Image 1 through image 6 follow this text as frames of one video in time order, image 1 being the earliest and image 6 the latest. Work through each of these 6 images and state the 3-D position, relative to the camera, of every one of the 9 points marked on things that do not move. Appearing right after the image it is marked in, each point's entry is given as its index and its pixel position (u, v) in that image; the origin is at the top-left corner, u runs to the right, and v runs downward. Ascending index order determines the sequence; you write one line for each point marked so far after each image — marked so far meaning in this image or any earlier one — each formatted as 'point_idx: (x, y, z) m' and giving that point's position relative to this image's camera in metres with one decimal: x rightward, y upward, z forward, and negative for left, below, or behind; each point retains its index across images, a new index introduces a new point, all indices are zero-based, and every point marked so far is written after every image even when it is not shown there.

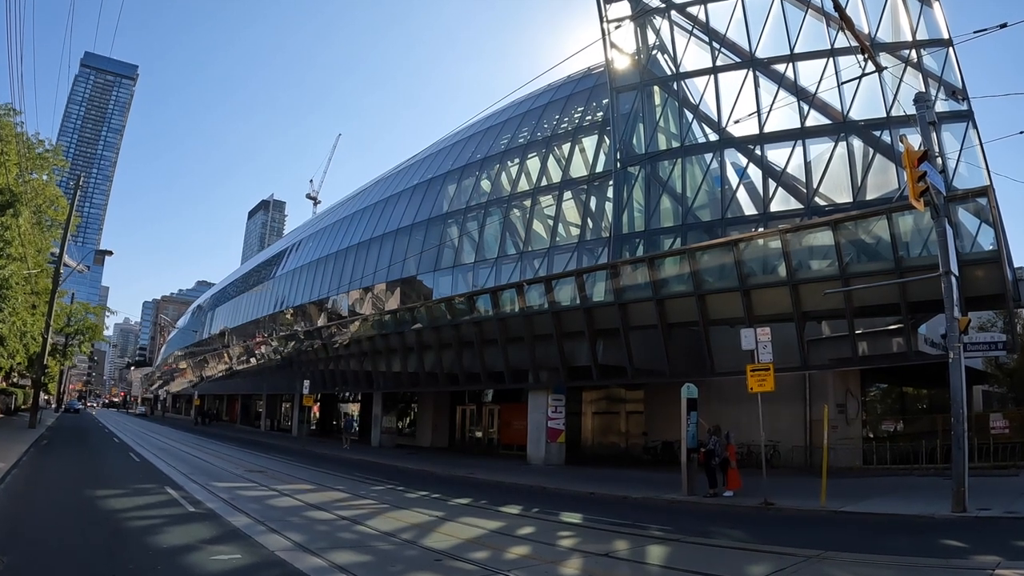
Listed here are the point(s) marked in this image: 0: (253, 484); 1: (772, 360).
0: (-6.6, -5.1, +19.0) m
1: (+6.6, -1.9, +18.6) m
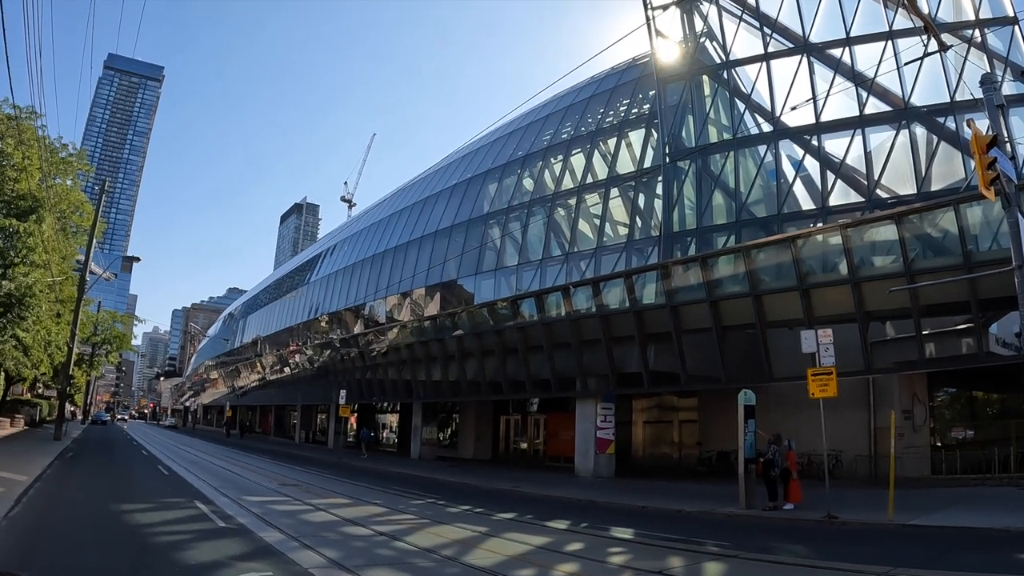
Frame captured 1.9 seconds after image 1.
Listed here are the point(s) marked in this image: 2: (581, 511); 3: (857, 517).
0: (-5.5, -5.2, +18.0) m
1: (+7.7, -1.8, +17.2) m
2: (+1.8, -5.8, +18.9) m
3: (+7.7, -5.2, +16.4) m
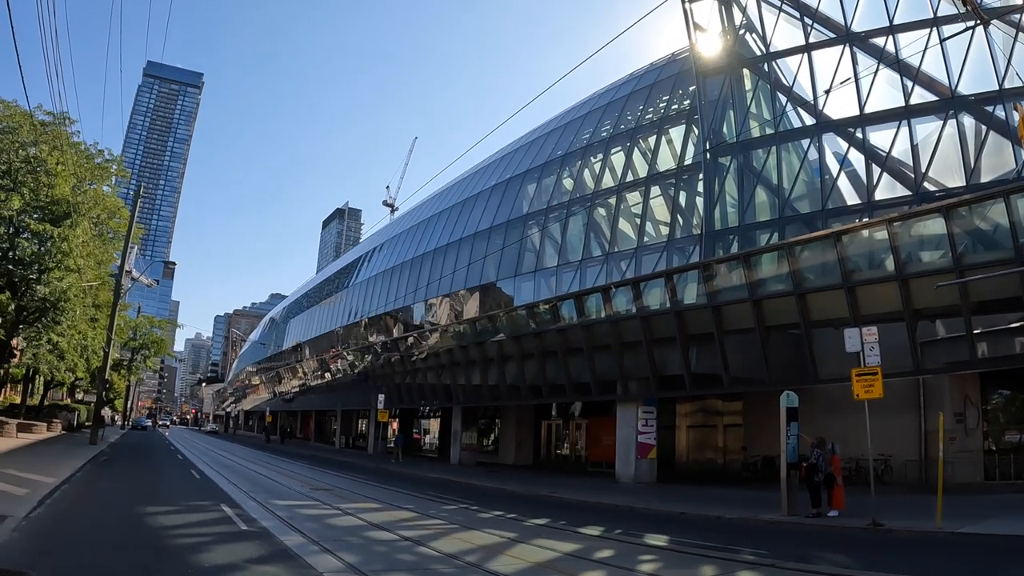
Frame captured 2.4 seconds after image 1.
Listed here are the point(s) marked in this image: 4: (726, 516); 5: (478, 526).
0: (-4.8, -5.2, +17.8) m
1: (+8.3, -1.7, +16.4) m
2: (+2.5, -5.8, +18.4) m
3: (+8.3, -5.1, +15.5) m
4: (+5.3, -5.7, +18.3) m
5: (-0.8, -5.2, +15.9) m
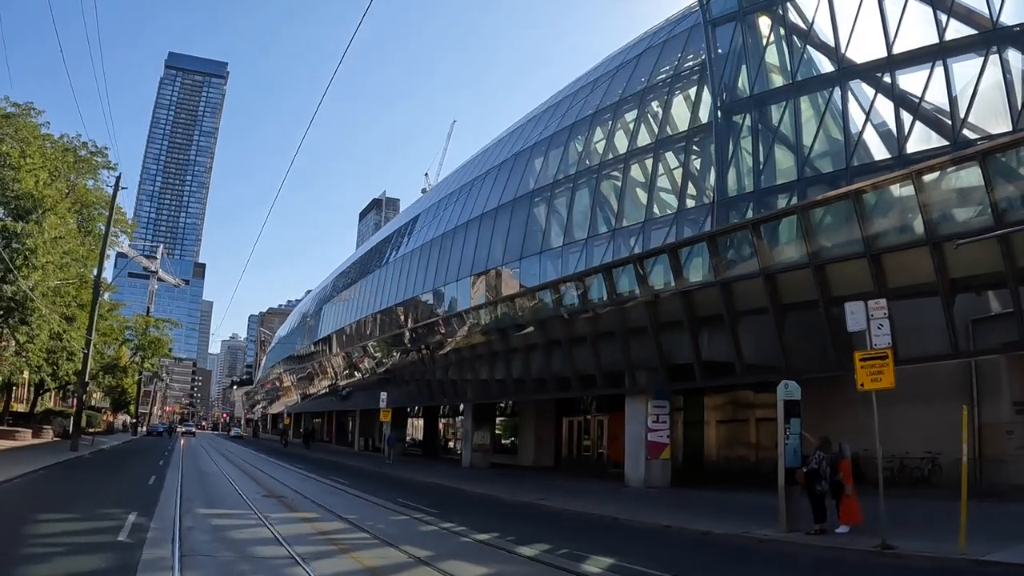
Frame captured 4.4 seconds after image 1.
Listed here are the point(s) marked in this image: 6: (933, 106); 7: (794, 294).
0: (-5.8, -5.0, +16.3) m
1: (+6.9, -1.0, +13.2) m
2: (+1.5, -5.3, +15.9) m
3: (+6.9, -4.4, +12.4) m
4: (+4.3, -5.1, +15.5) m
5: (-2.1, -4.8, +13.9) m
6: (+10.6, +4.6, +18.4) m
7: (+7.3, -0.2, +19.0) m
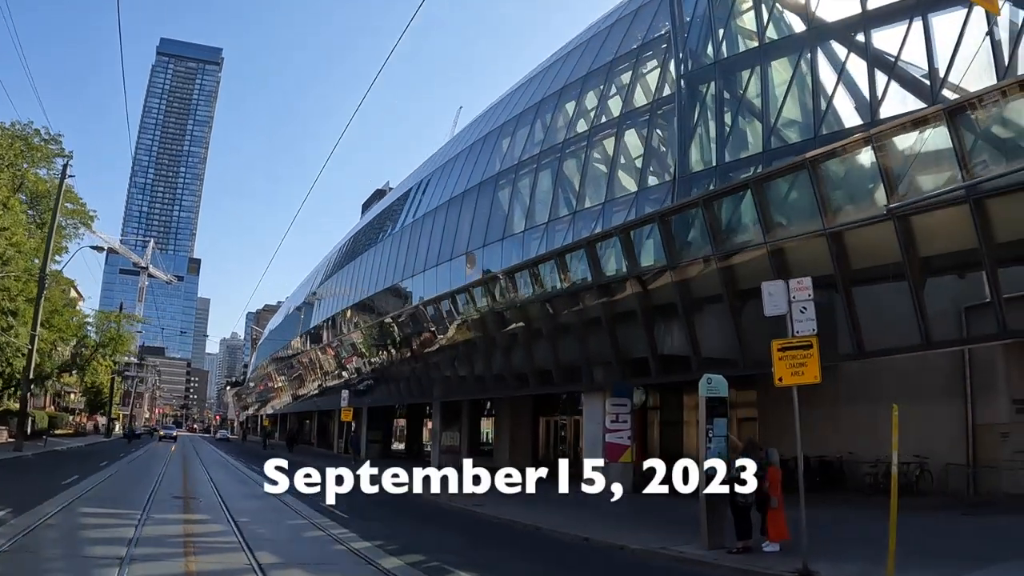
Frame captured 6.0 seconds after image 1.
0: (-7.8, -4.7, +15.2) m
1: (+4.6, -0.7, +11.2) m
2: (-0.5, -5.0, +14.3) m
3: (+4.7, -4.1, +10.4) m
4: (+2.3, -4.8, +13.7) m
5: (-4.2, -4.5, +12.5) m
6: (+8.8, +5.0, +16.1) m
7: (+5.5, +0.1, +16.9) m
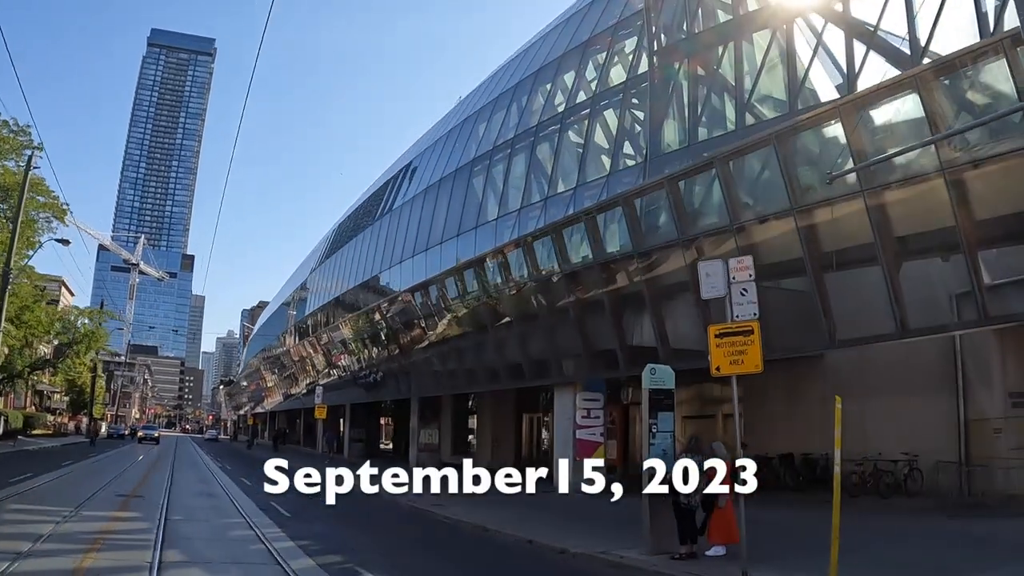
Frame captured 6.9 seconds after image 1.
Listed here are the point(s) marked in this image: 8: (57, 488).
0: (-8.9, -4.5, +14.5) m
1: (+3.4, -0.4, +10.2) m
2: (-1.6, -4.7, +13.4) m
3: (+3.4, -3.8, +9.3) m
4: (+1.1, -4.5, +12.7) m
5: (-5.4, -4.2, +11.7) m
6: (+7.6, +5.3, +14.9) m
7: (+4.5, +0.4, +15.8) m
8: (-10.8, -4.8, +17.4) m
